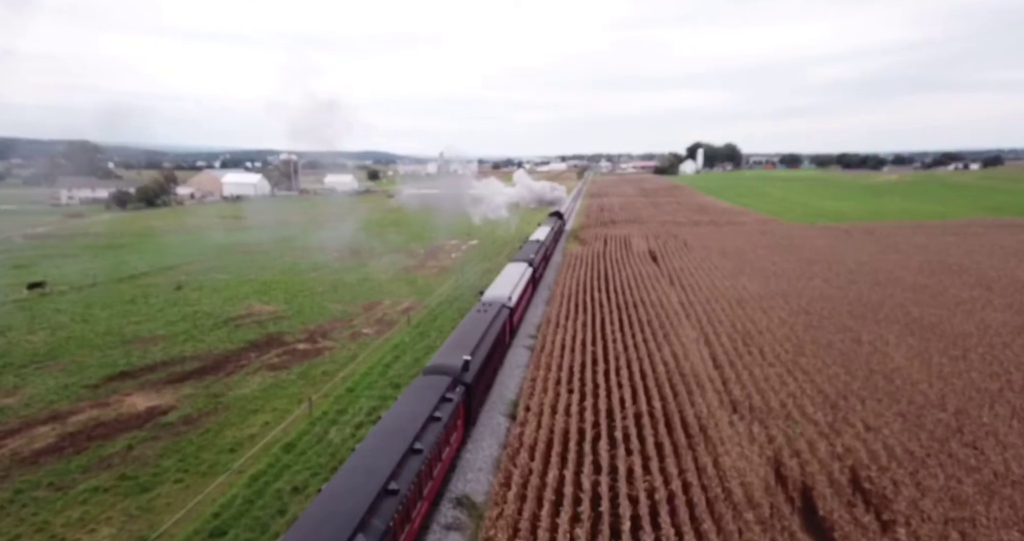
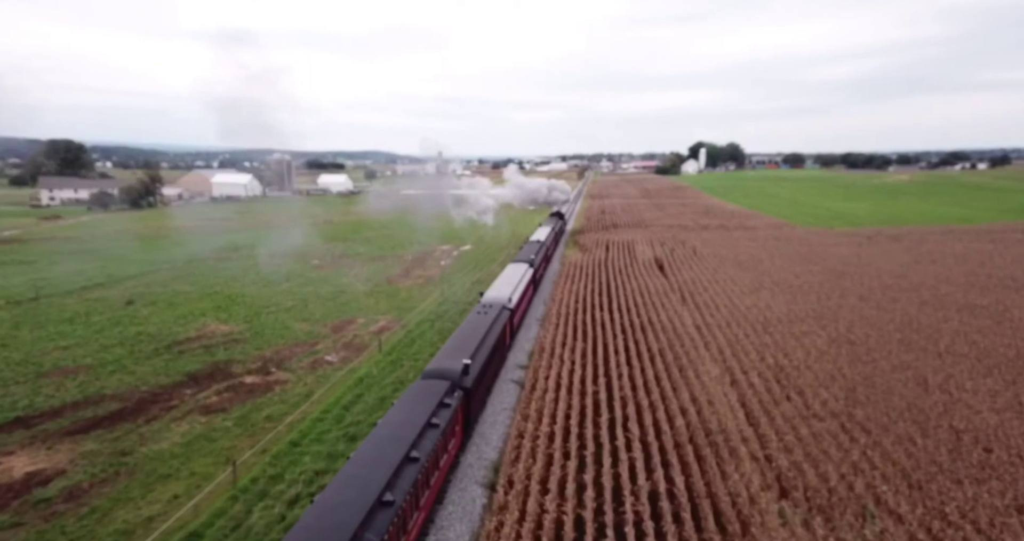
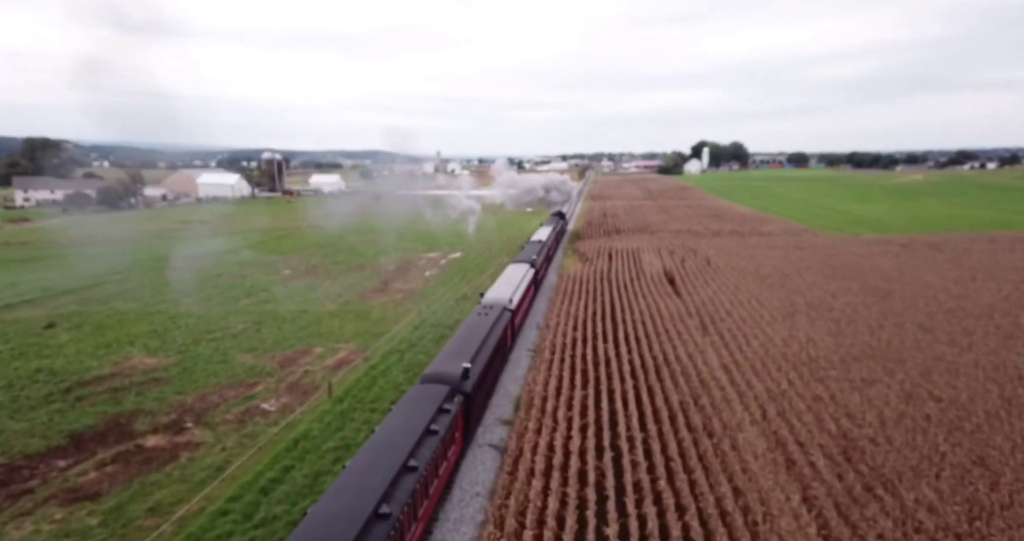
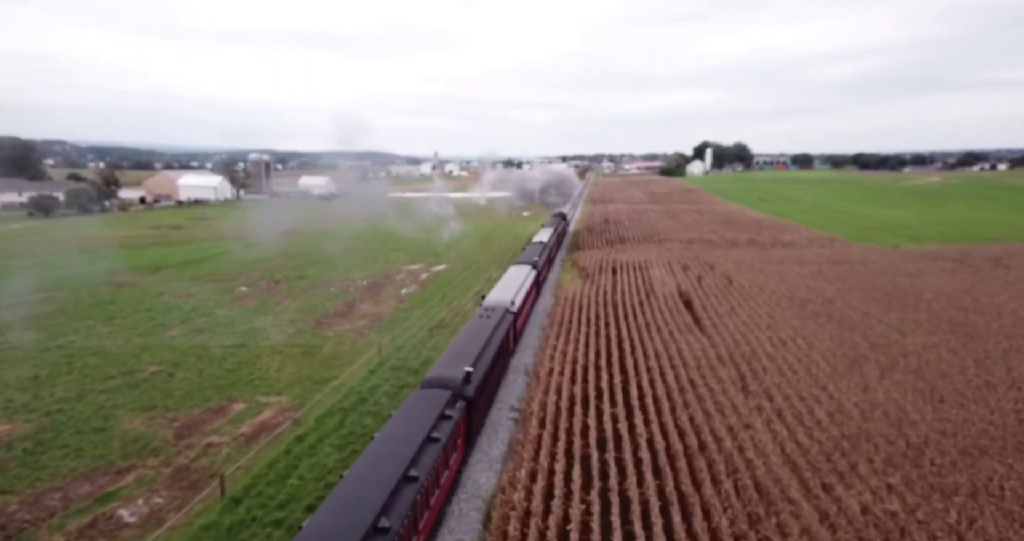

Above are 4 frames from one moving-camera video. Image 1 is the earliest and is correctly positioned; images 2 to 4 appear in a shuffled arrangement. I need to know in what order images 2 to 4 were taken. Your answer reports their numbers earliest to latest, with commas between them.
2, 3, 4
